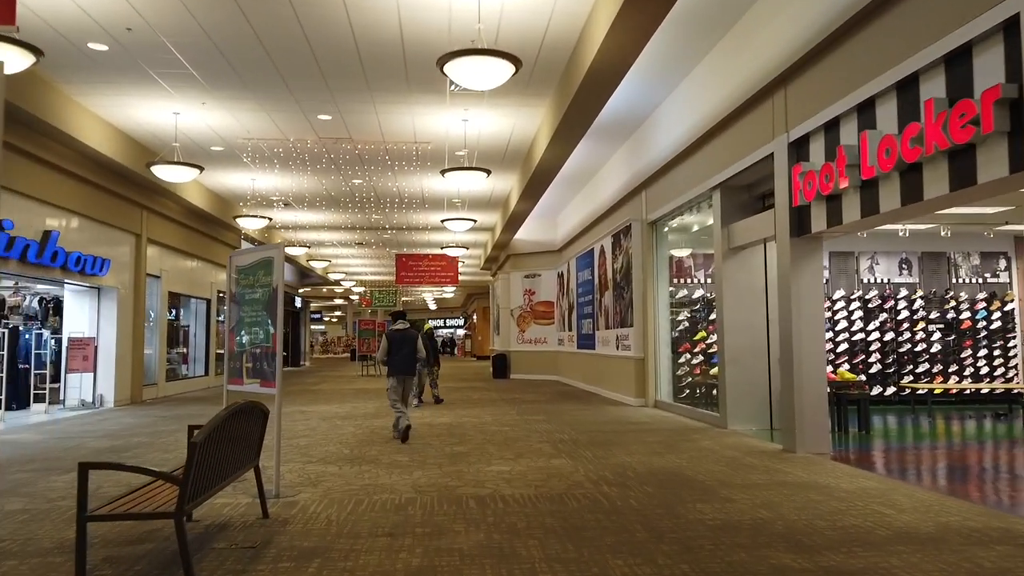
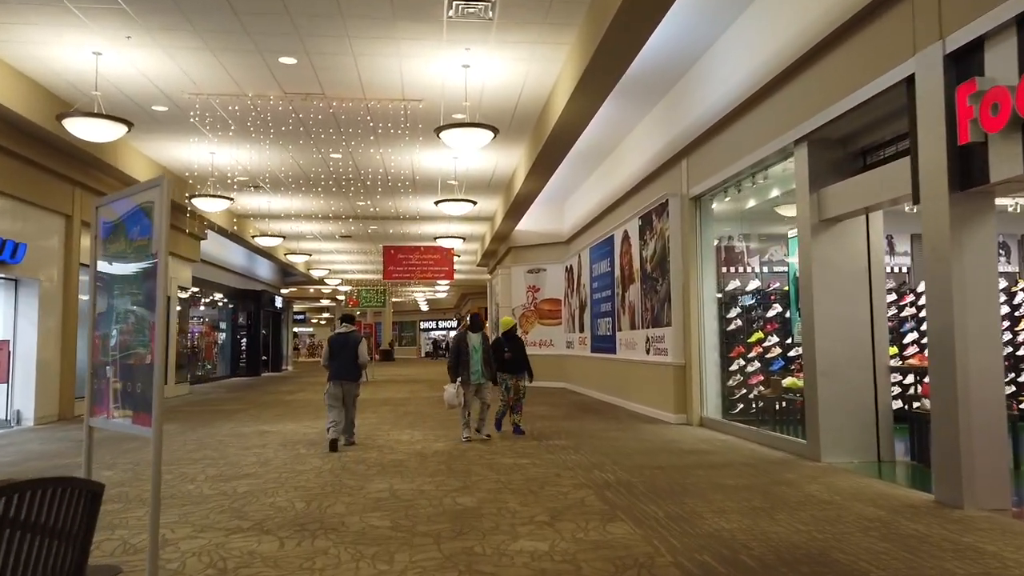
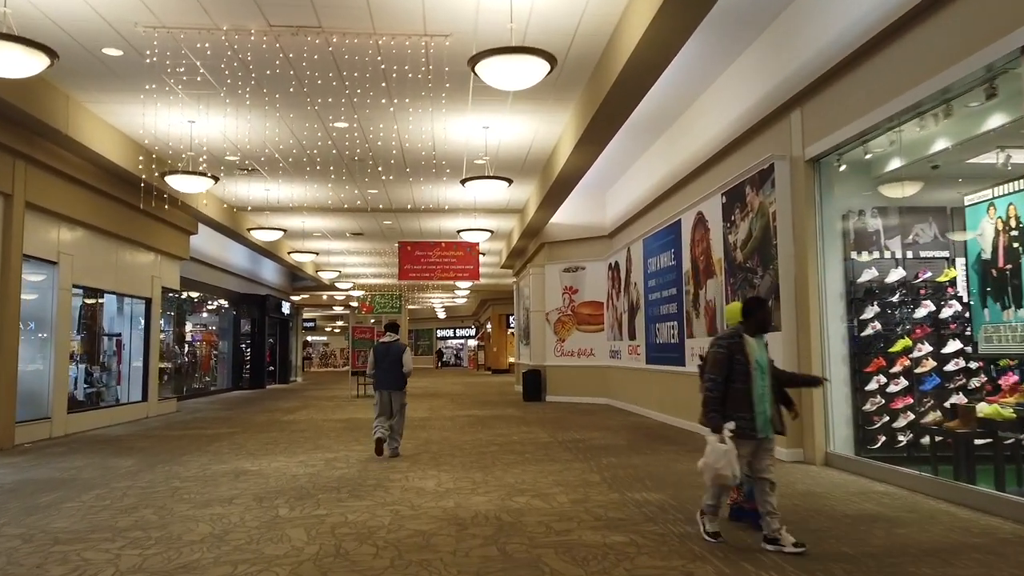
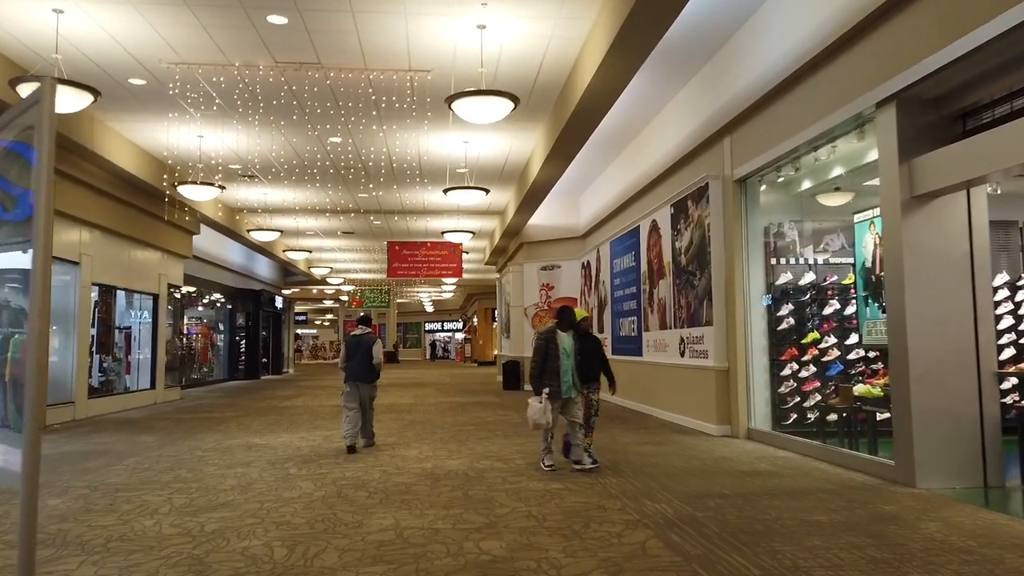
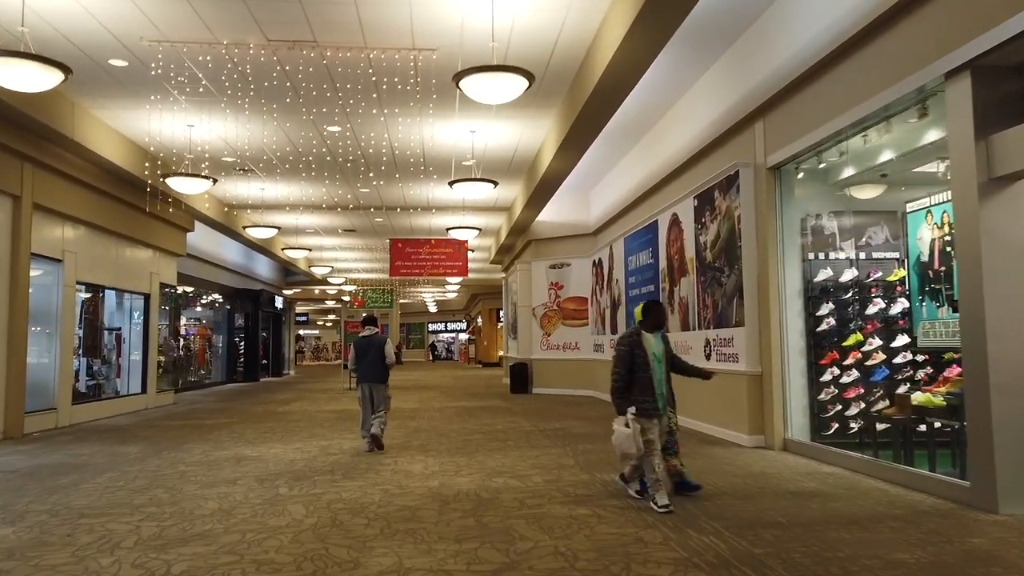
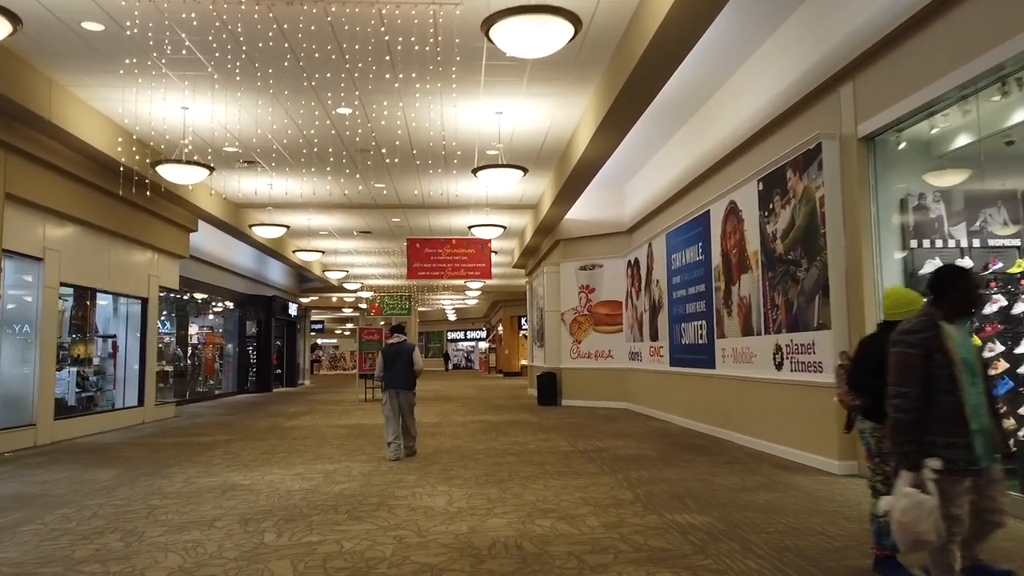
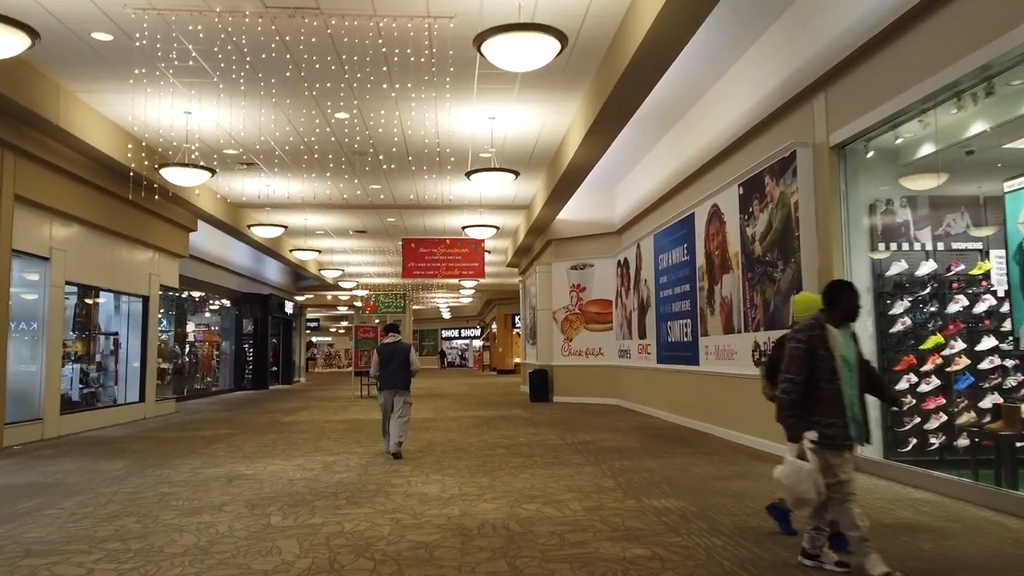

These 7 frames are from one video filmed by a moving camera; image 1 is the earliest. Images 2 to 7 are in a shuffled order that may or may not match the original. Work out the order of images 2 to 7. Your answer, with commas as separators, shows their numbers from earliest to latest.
2, 4, 5, 3, 7, 6
